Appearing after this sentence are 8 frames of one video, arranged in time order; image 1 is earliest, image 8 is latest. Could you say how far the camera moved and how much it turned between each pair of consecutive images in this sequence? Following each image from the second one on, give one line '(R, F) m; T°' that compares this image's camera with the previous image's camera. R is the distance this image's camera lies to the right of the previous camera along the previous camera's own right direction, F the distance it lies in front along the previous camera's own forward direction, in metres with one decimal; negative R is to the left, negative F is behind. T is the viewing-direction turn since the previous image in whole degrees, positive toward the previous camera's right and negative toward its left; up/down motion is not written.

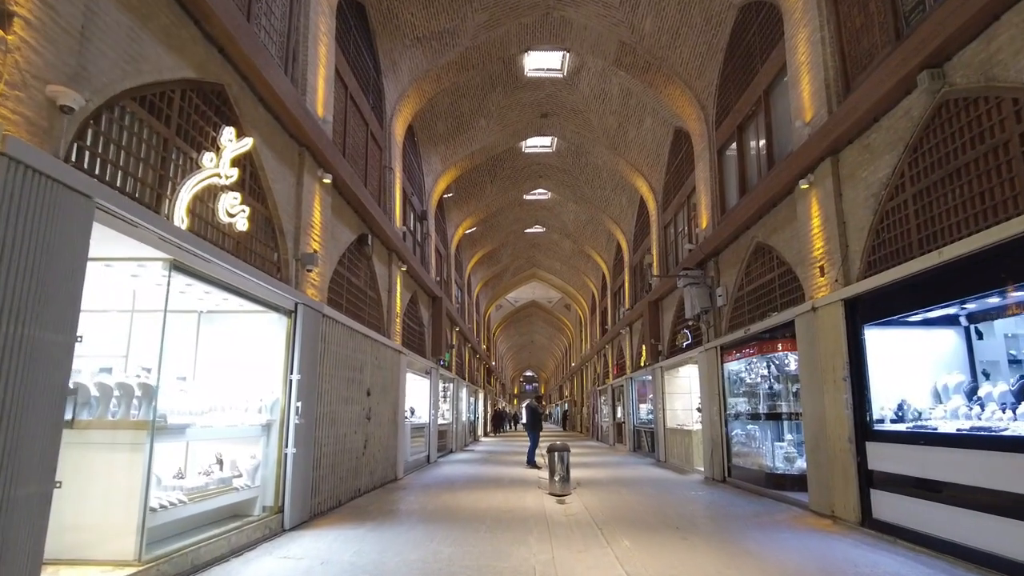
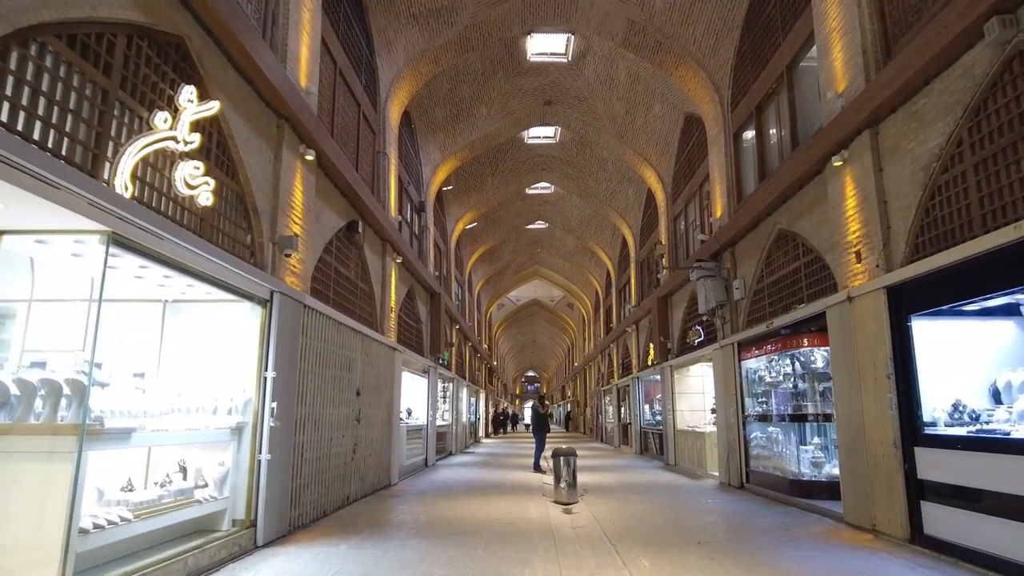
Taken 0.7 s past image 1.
(0.0, +0.6) m; 0°
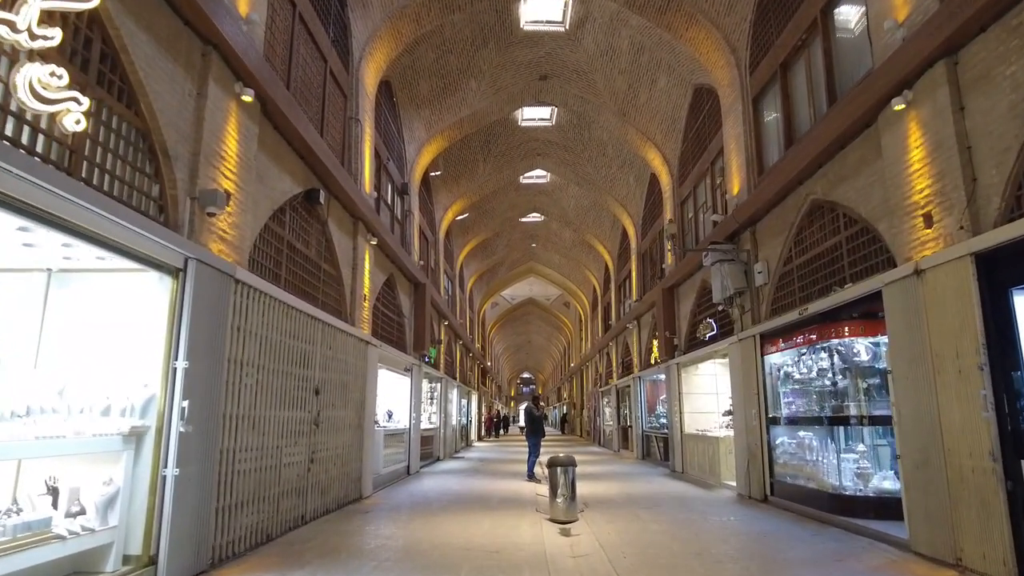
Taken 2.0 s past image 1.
(+0.1, +1.1) m; 0°
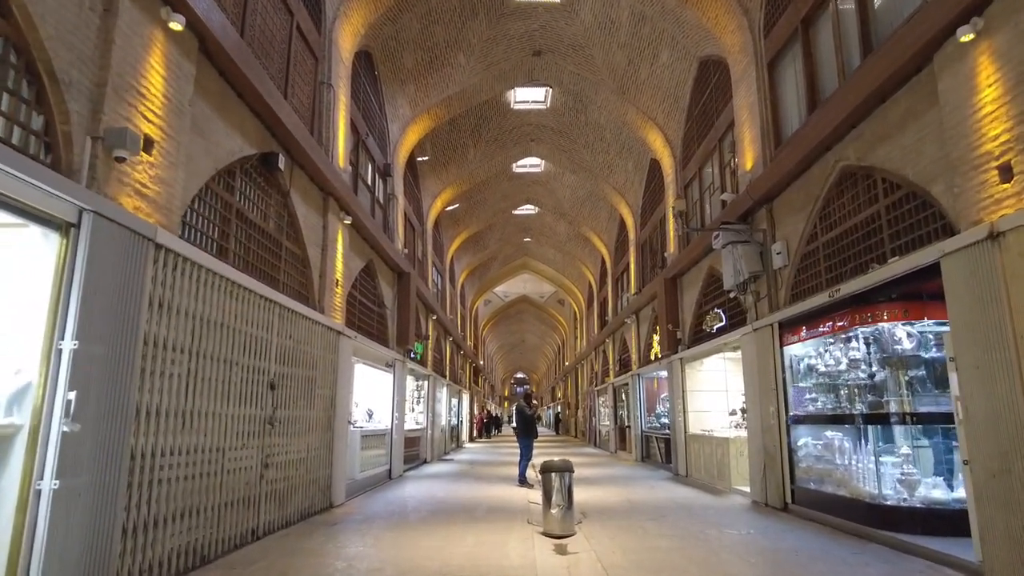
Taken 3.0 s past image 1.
(+0.1, +0.8) m; +1°
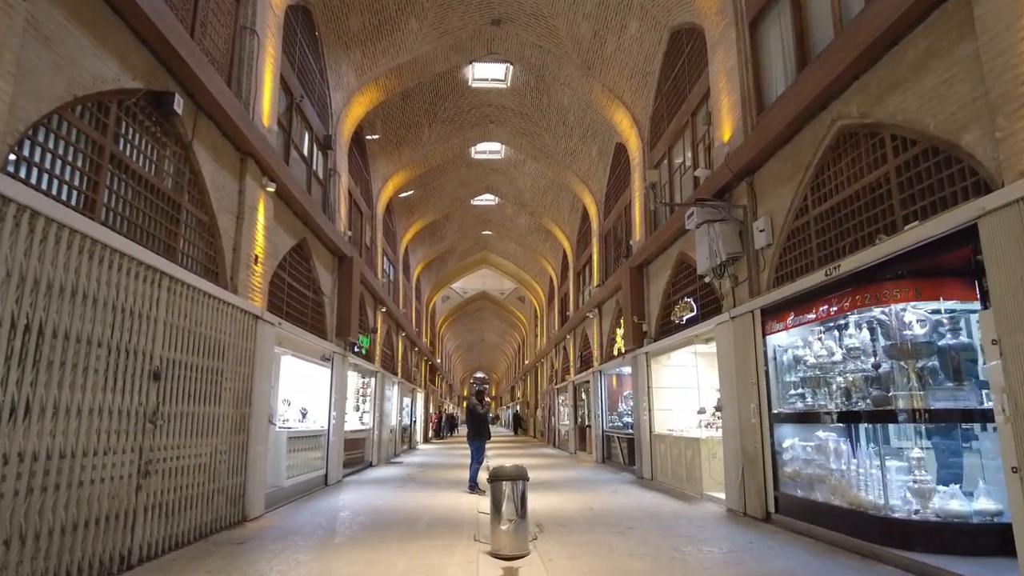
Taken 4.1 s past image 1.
(+0.1, +0.9) m; +3°
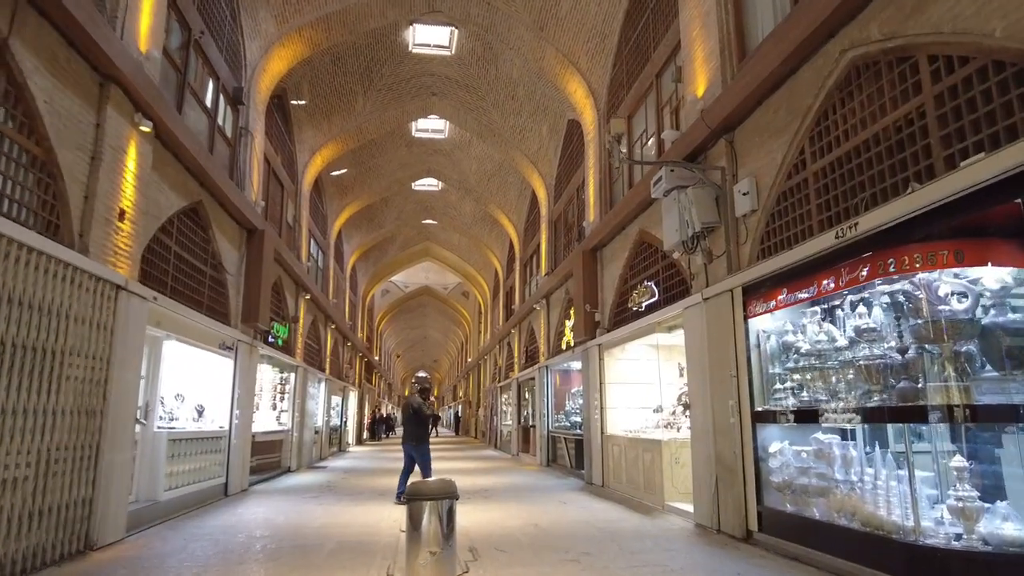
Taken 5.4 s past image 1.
(+0.1, +1.1) m; +5°
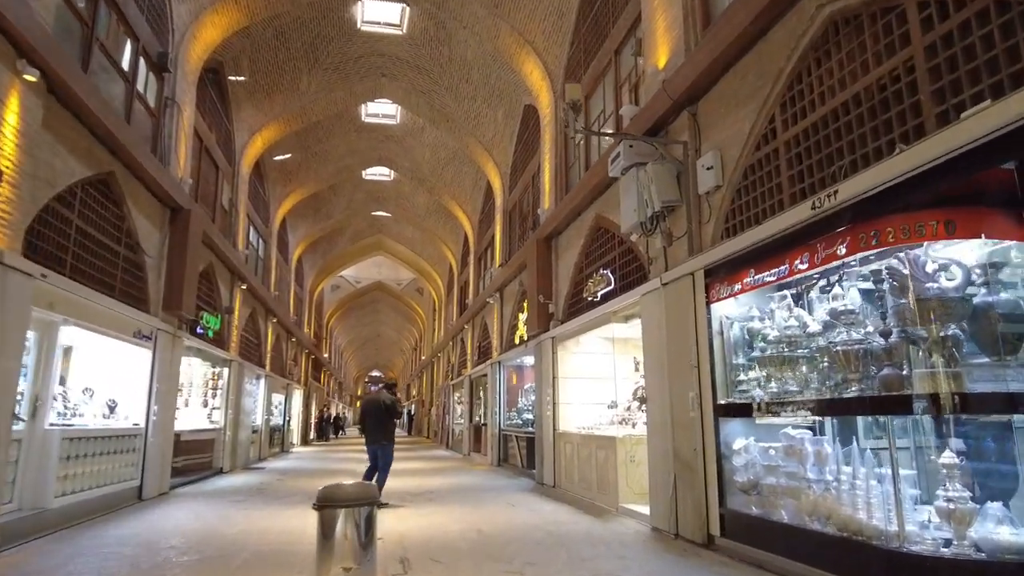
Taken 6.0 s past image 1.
(+0.1, +0.5) m; +4°
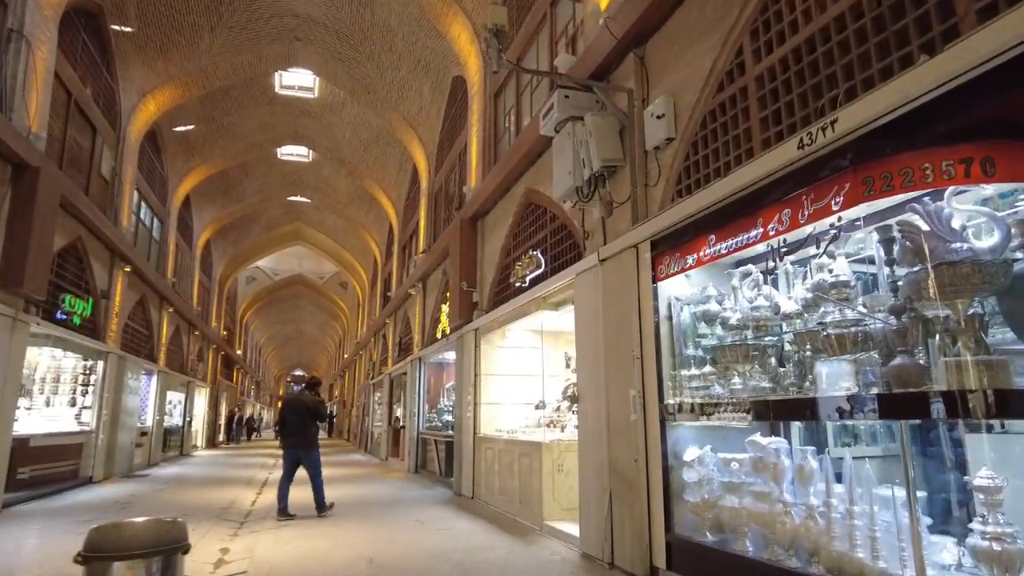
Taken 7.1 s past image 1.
(+0.2, +0.9) m; +6°
